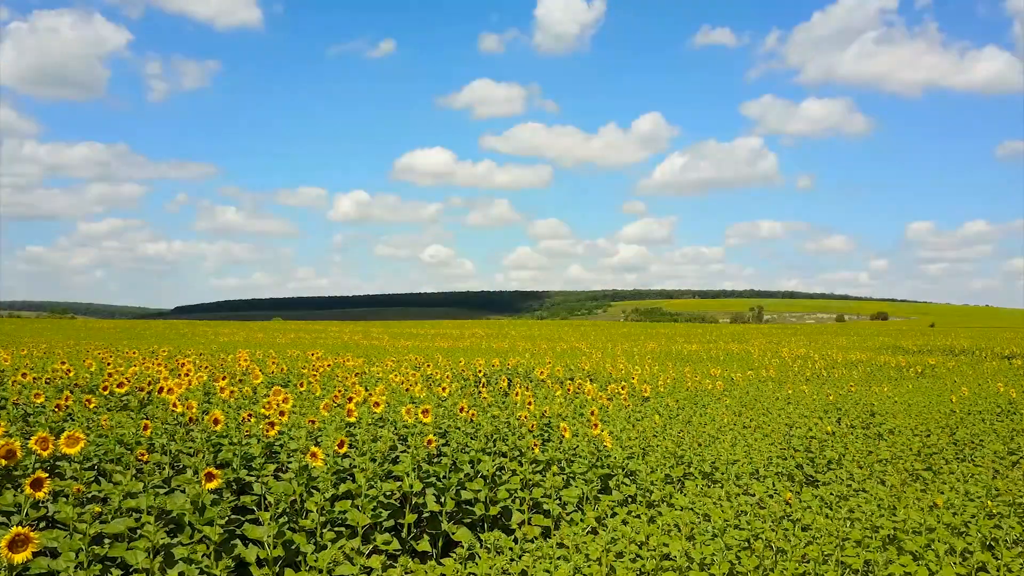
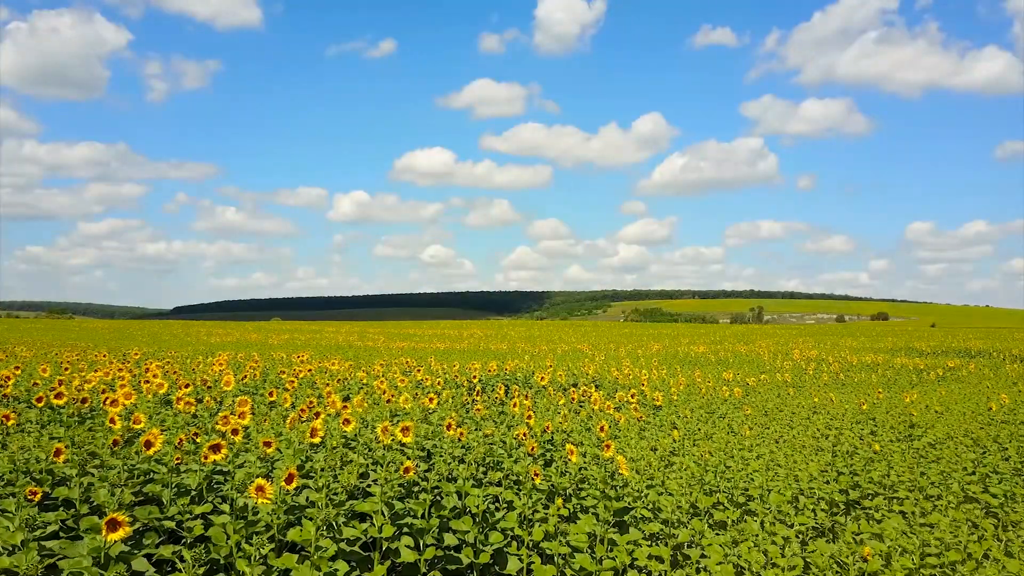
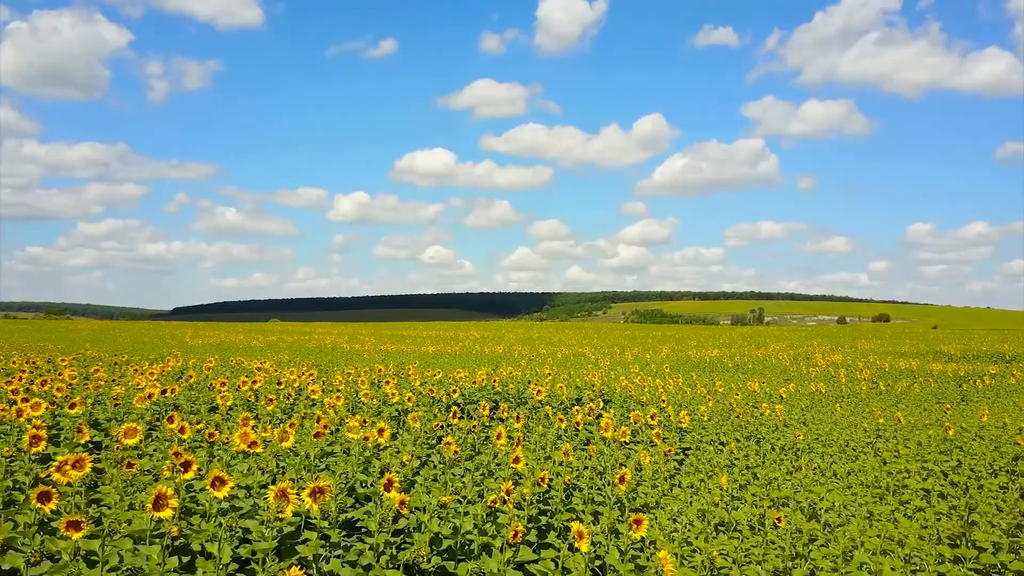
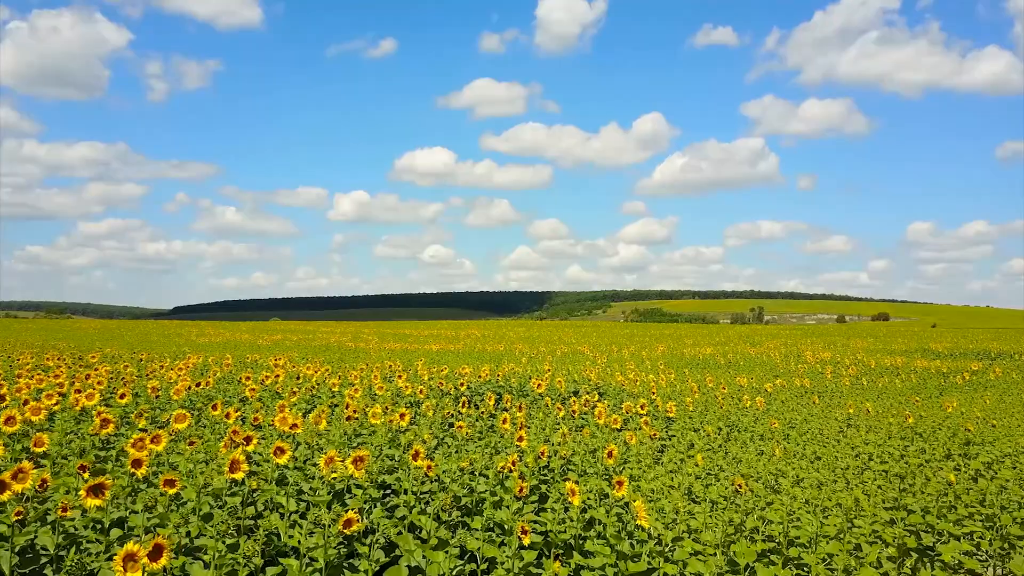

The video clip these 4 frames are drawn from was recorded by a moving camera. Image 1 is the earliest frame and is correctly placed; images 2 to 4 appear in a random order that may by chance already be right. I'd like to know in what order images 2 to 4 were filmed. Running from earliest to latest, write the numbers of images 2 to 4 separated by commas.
2, 4, 3
